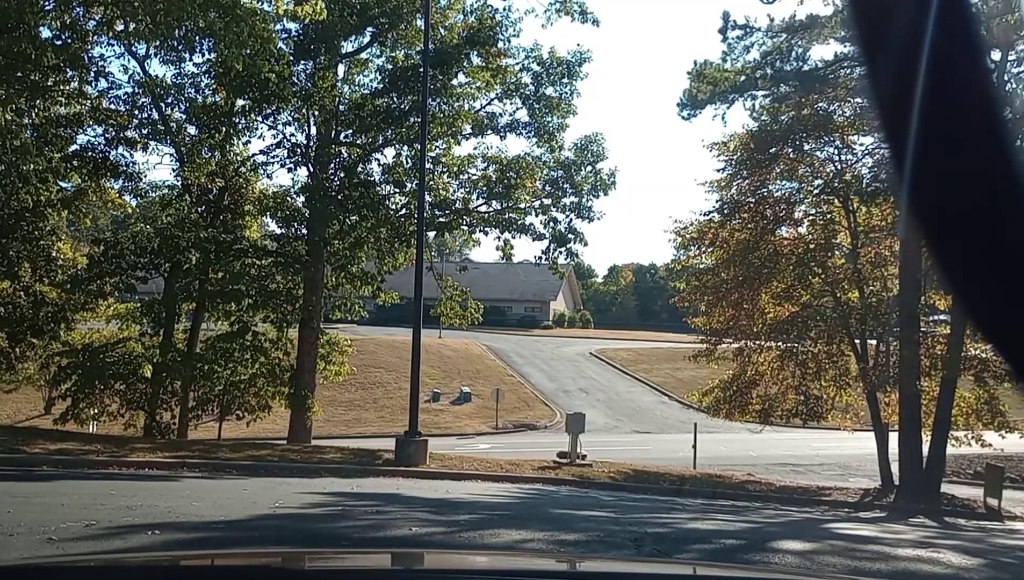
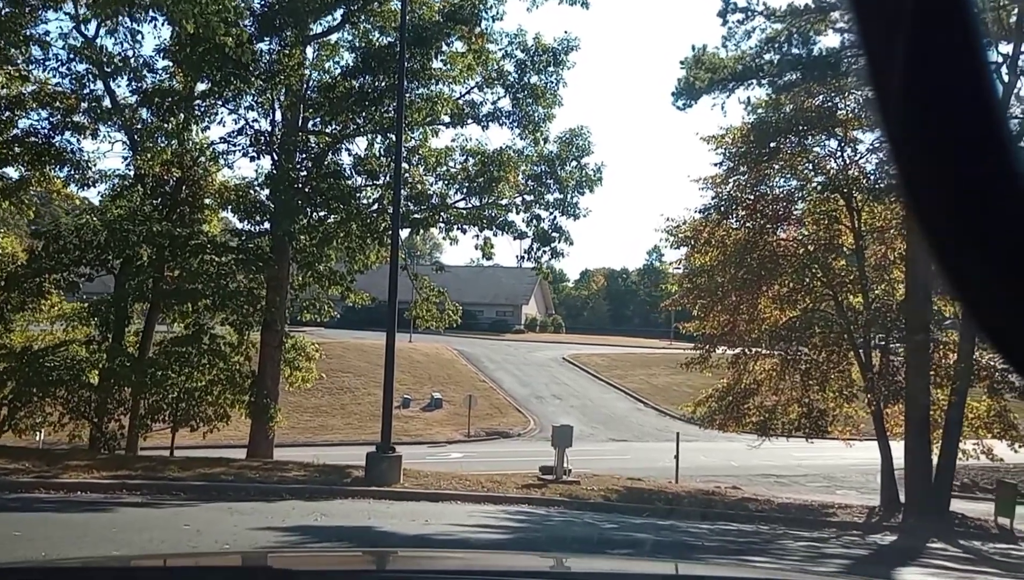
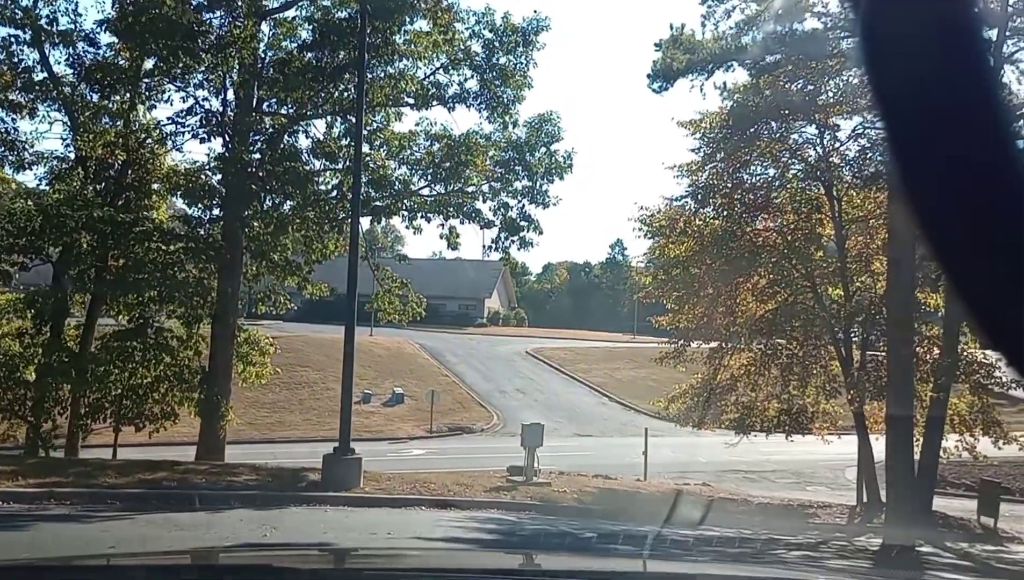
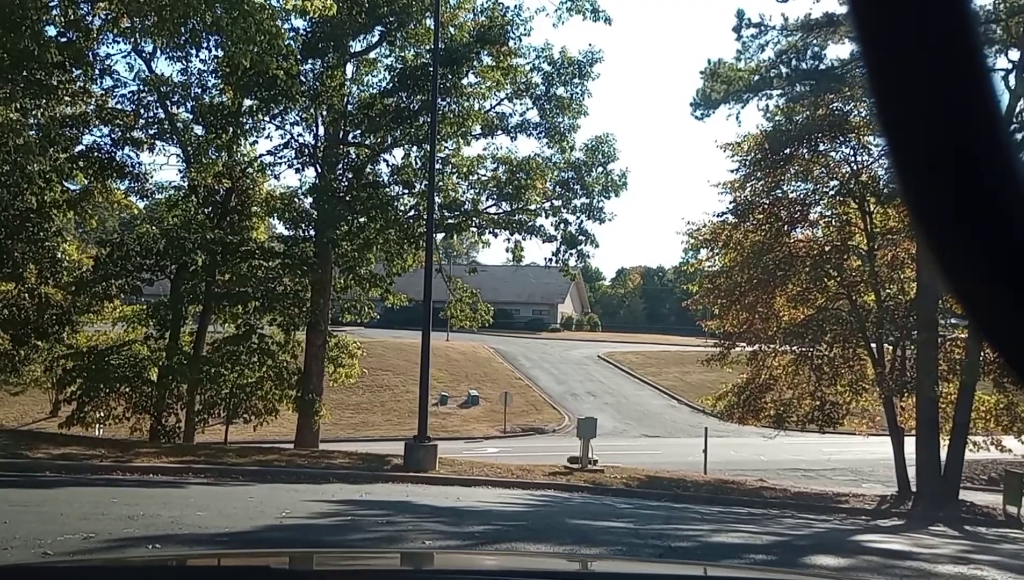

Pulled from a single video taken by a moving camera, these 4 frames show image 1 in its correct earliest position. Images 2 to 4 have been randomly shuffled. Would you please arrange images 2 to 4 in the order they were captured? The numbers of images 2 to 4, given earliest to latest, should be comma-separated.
4, 2, 3
